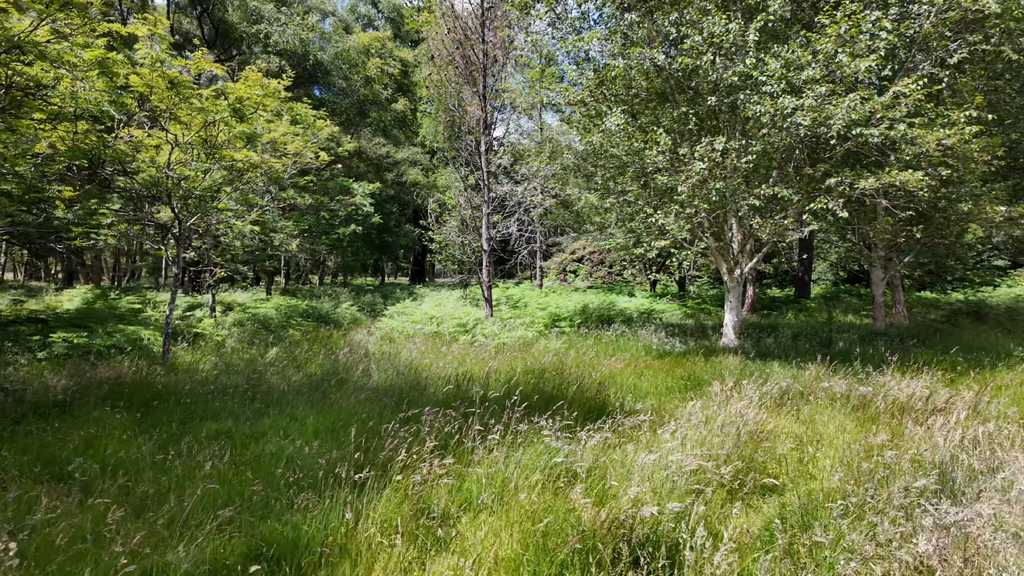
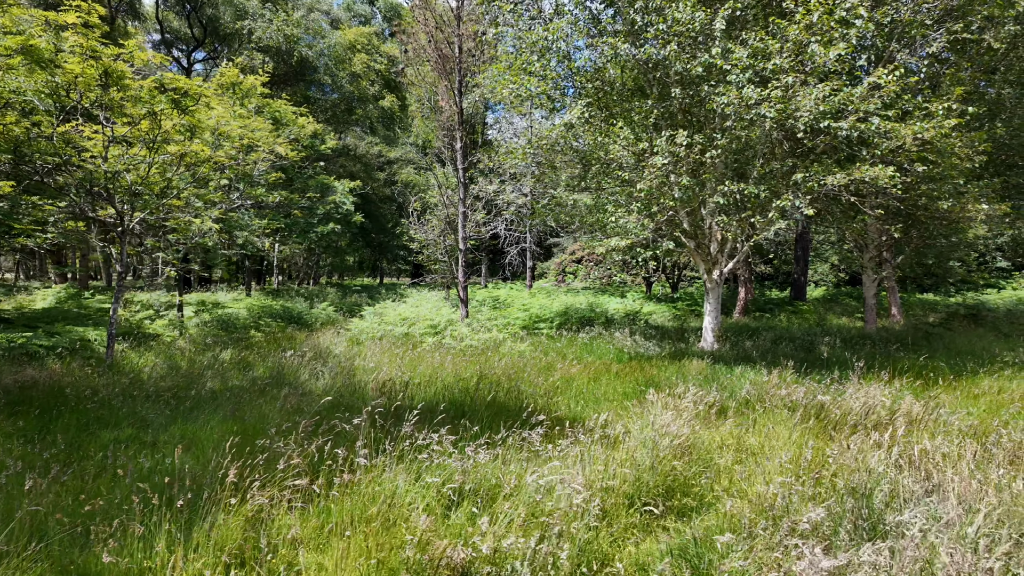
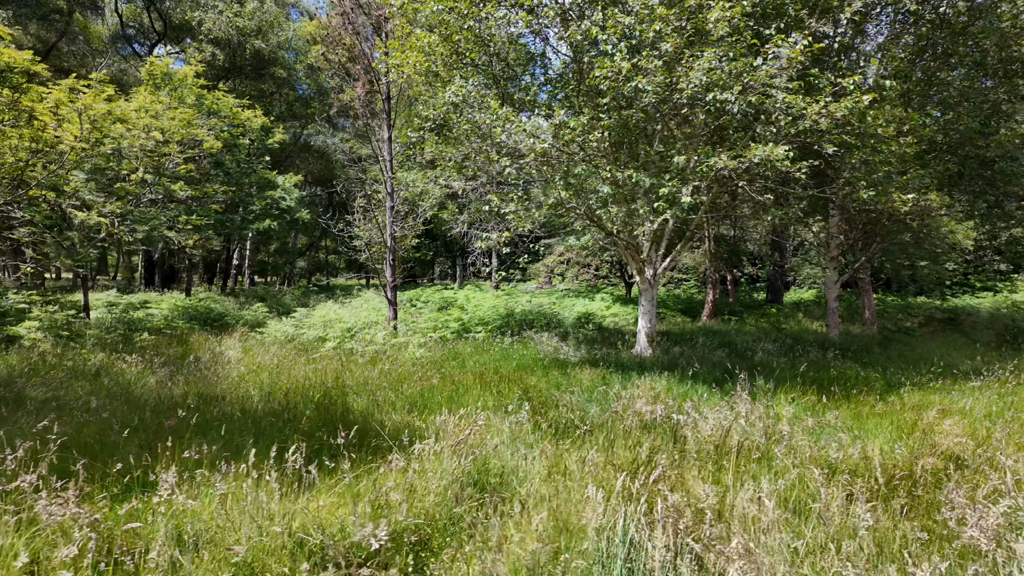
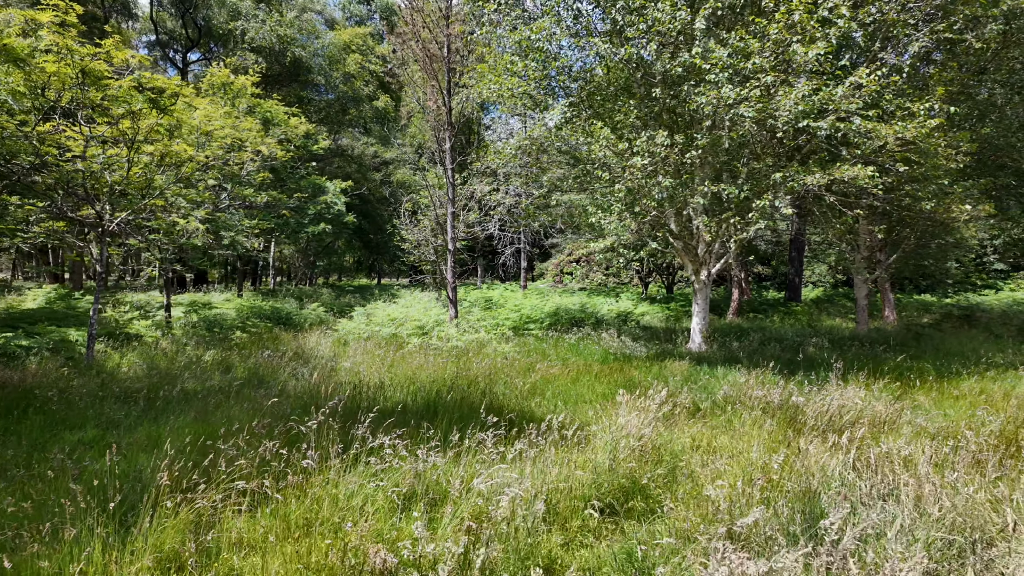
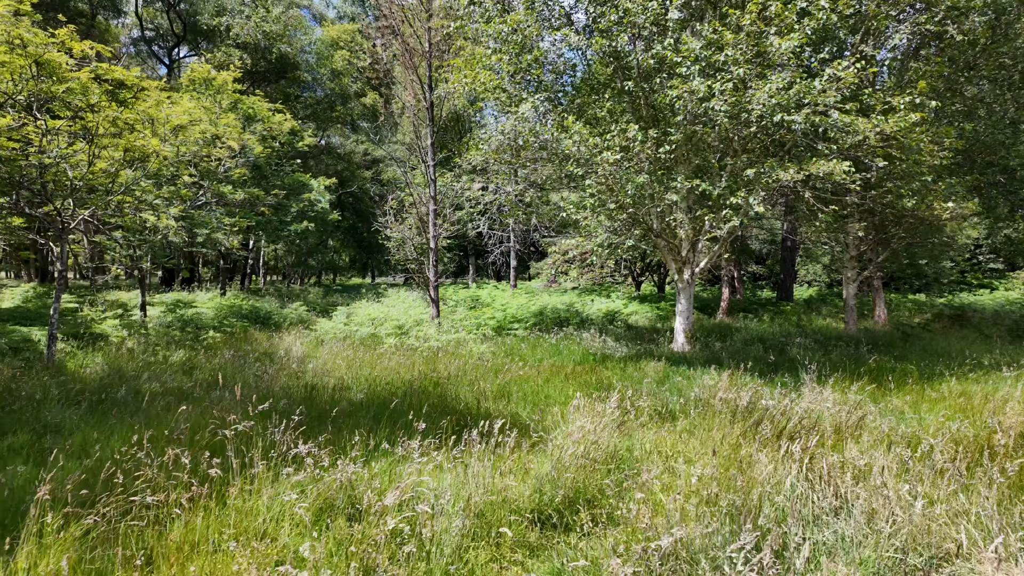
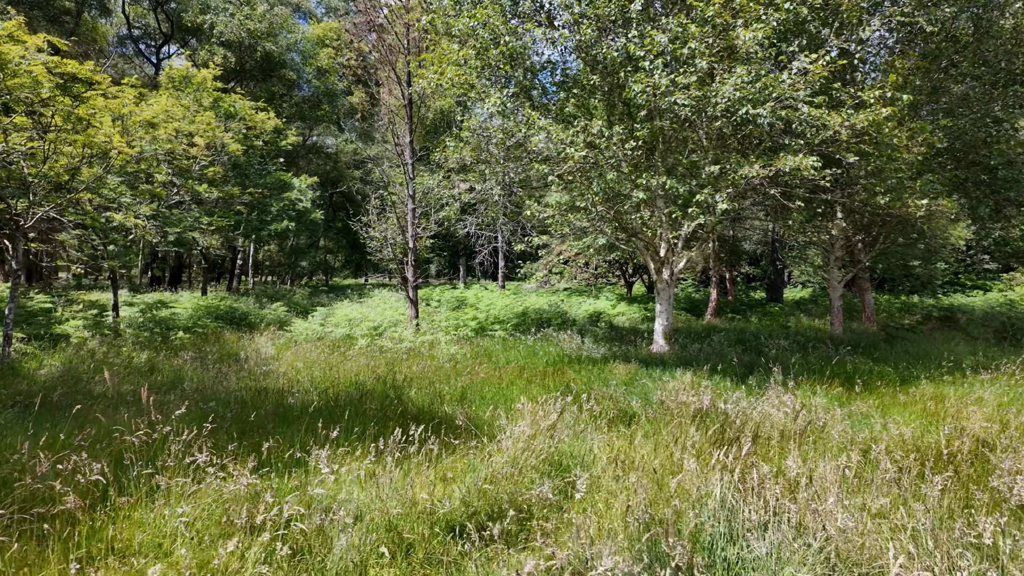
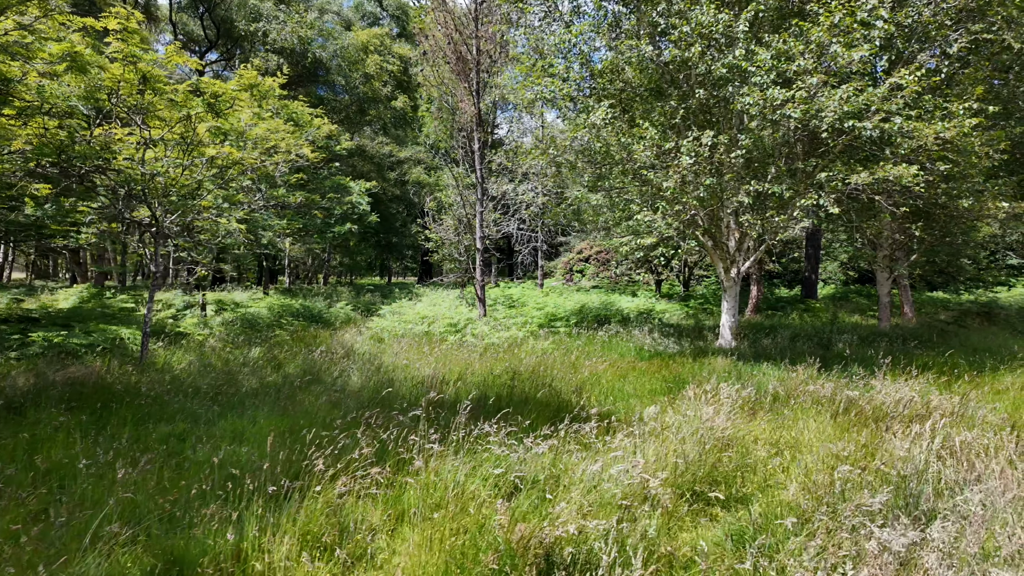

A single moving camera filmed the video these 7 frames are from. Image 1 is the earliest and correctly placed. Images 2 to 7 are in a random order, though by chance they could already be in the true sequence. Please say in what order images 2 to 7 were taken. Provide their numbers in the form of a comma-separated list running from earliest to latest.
7, 2, 4, 5, 6, 3
